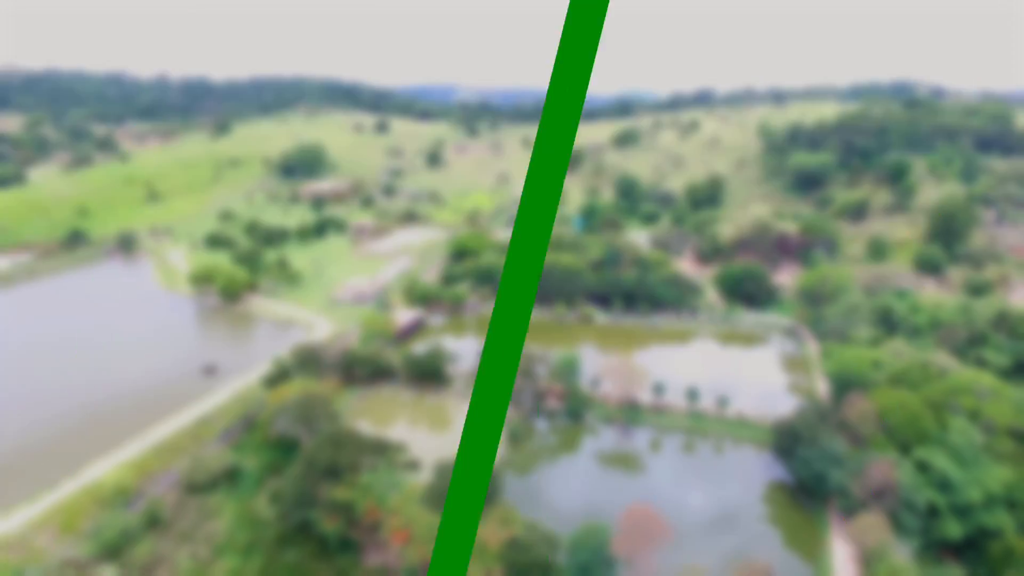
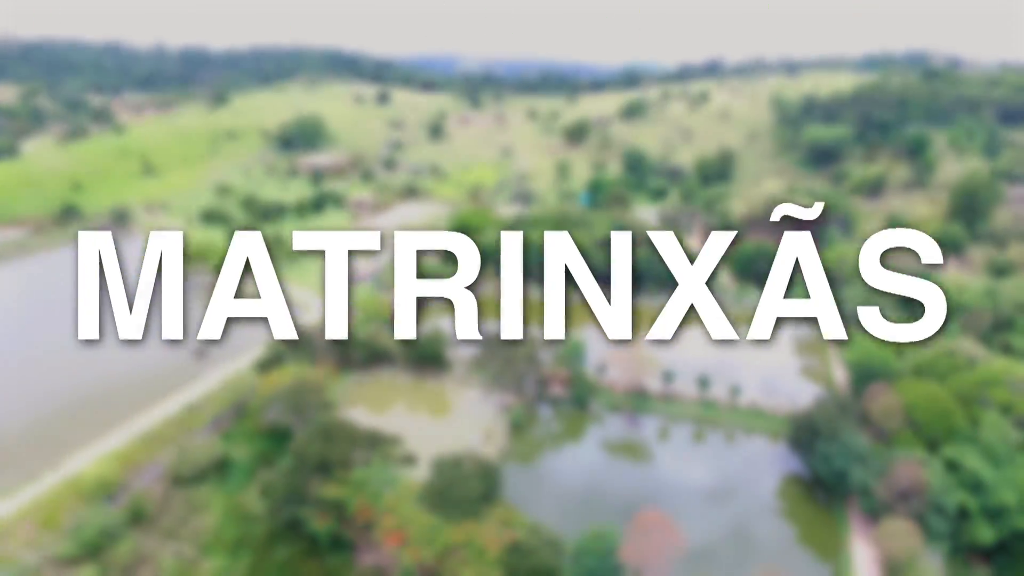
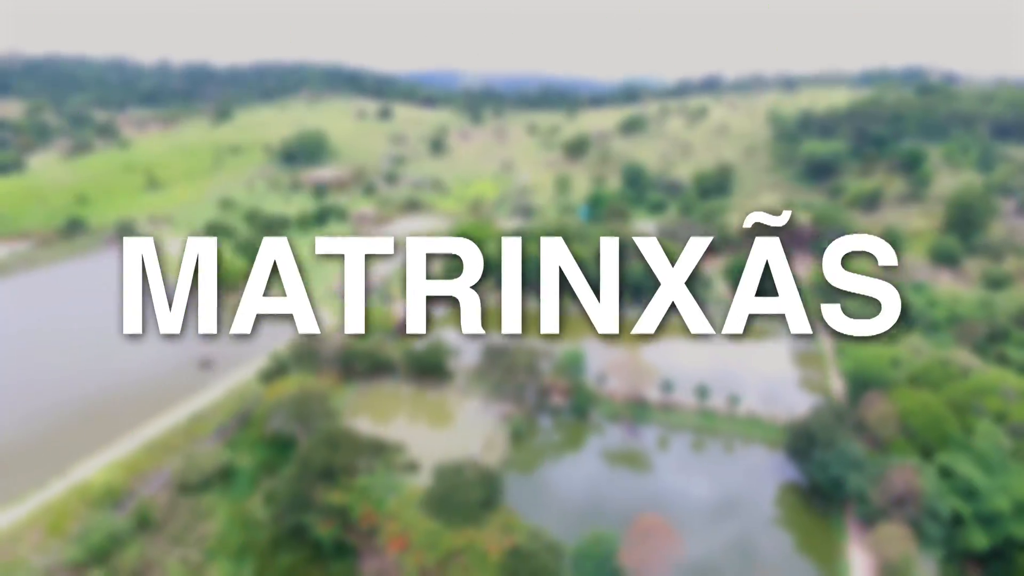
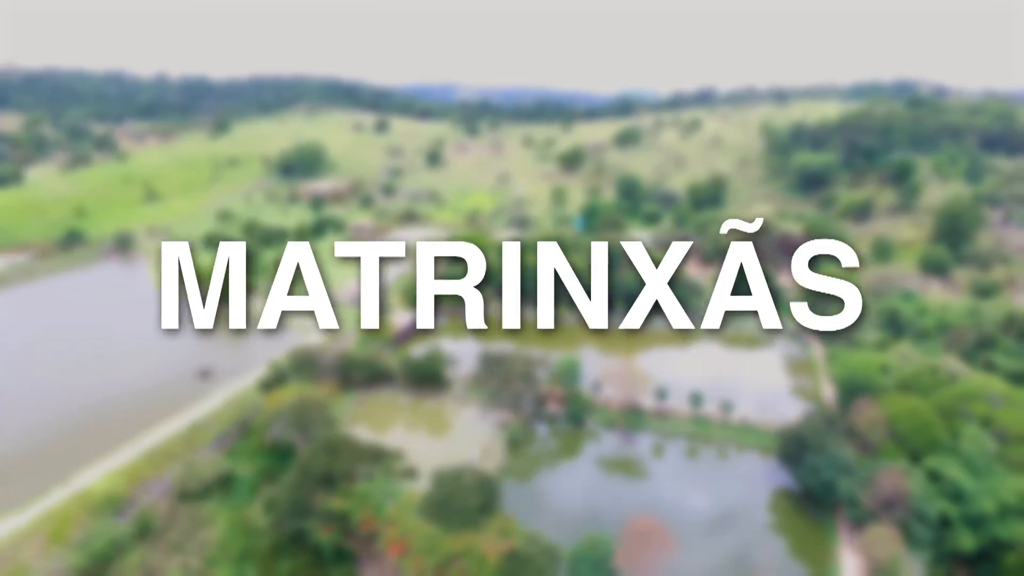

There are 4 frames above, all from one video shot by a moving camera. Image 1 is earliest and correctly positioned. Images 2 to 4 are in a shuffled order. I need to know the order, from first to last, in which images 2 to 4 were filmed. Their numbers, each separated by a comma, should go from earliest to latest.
4, 3, 2
